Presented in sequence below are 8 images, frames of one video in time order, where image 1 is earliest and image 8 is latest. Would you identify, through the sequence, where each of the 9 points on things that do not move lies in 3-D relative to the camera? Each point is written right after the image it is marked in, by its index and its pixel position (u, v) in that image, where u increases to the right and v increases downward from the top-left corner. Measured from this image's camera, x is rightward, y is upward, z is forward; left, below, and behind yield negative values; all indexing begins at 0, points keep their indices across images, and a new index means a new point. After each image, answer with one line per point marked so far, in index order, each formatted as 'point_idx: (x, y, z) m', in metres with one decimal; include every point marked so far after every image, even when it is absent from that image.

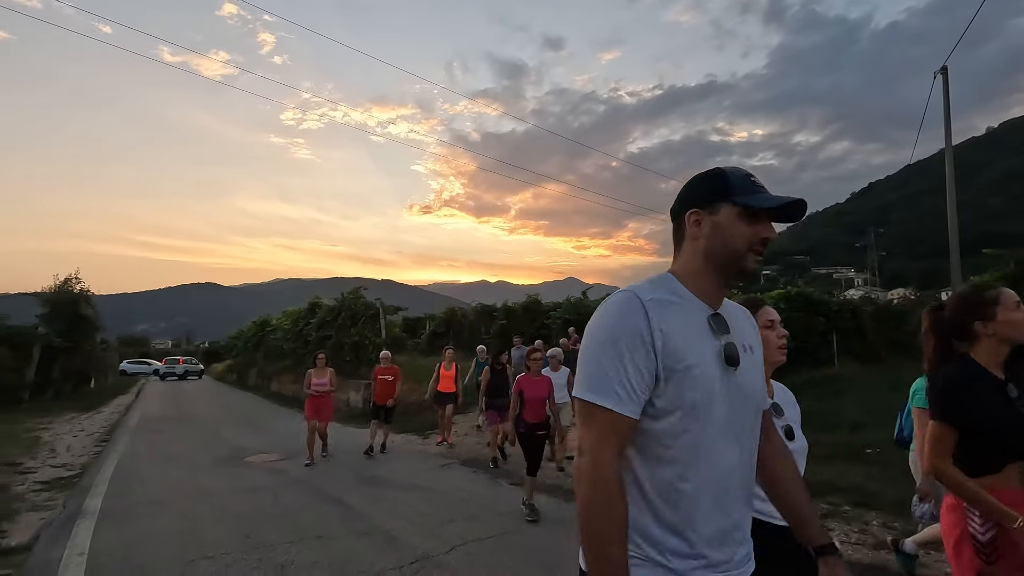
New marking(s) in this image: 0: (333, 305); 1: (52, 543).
0: (-5.4, -0.5, +19.8) m
1: (-3.6, -2.0, +5.2) m
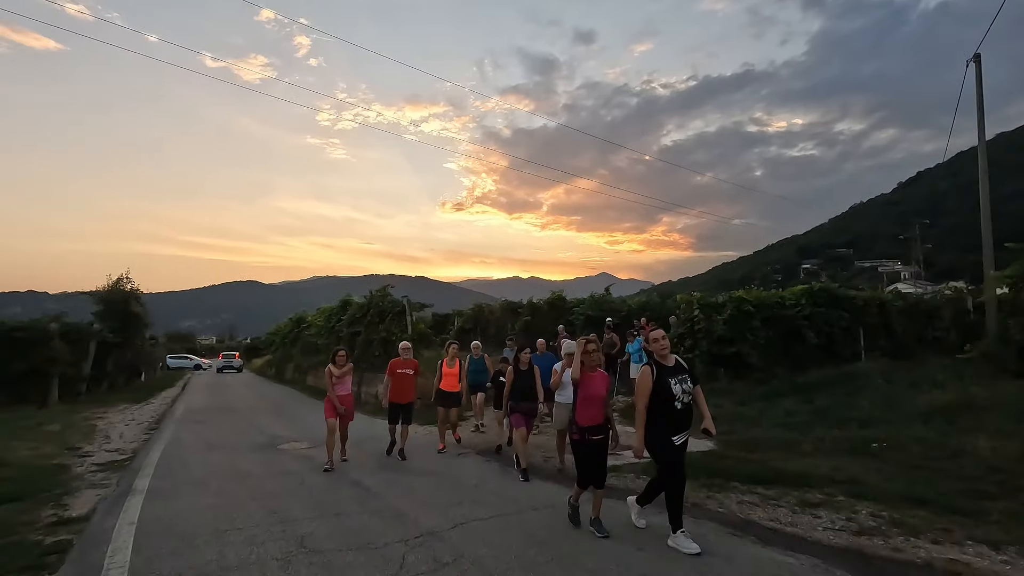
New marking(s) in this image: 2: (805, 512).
0: (-4.7, -0.4, +20.7) m
1: (-3.7, -2.0, +6.0) m
2: (+3.2, -2.5, +7.2) m
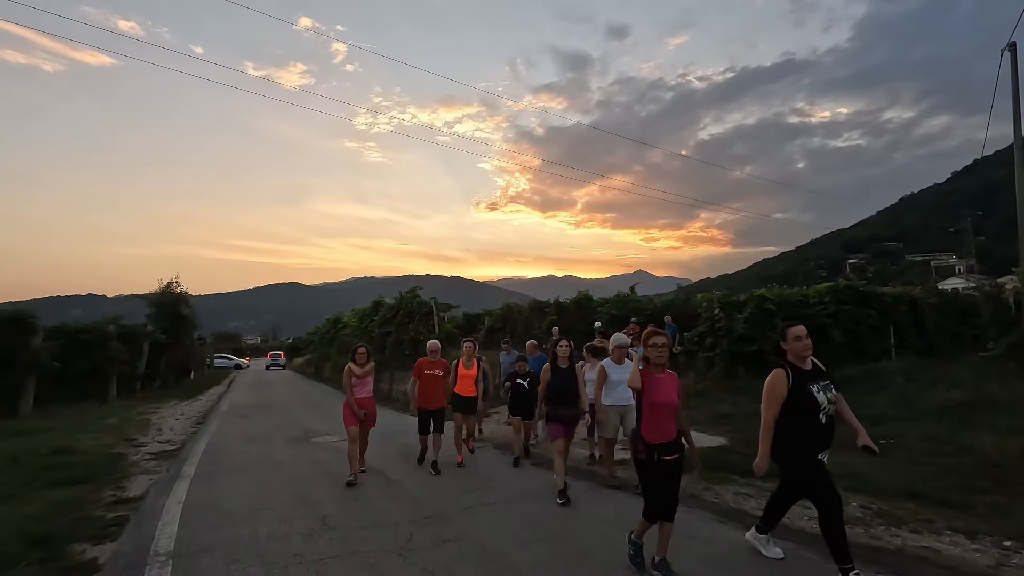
0: (-3.9, -0.5, +21.5) m
1: (-3.6, -2.1, +6.8) m
2: (+3.3, -2.5, +7.6) m
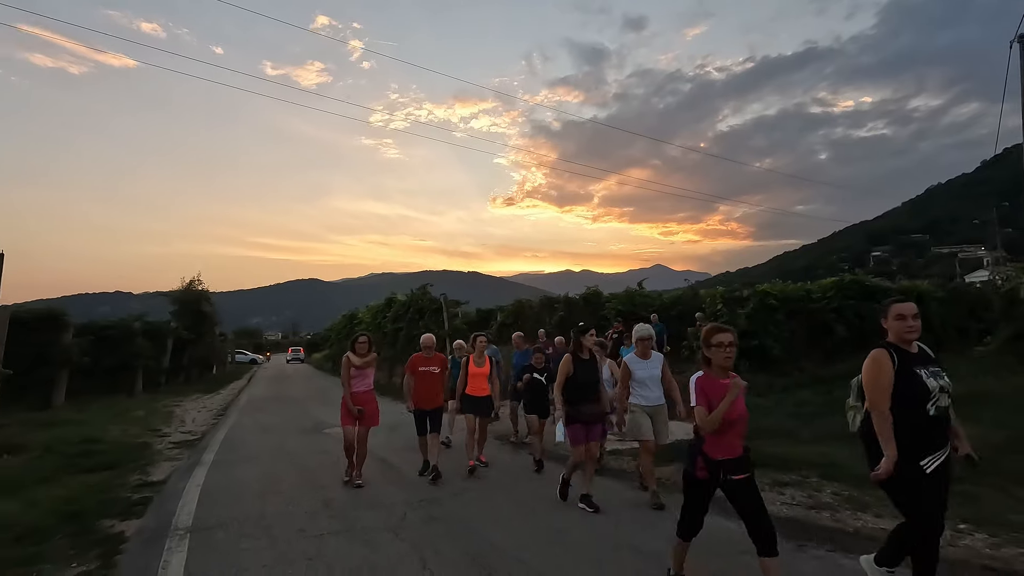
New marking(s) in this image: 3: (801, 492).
0: (-3.6, -0.4, +22.1) m
1: (-3.8, -2.1, +7.4) m
2: (+3.2, -2.5, +8.0) m
3: (+3.6, -2.5, +8.1) m
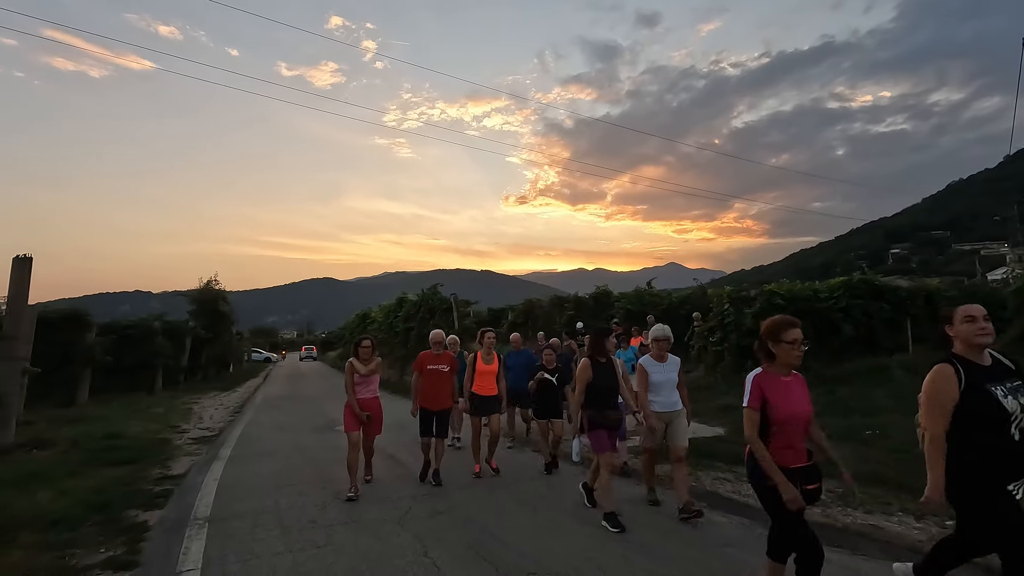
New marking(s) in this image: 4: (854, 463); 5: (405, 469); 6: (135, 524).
0: (-3.3, -0.4, +22.5) m
1: (-3.7, -2.2, +7.8) m
2: (+3.2, -2.5, +8.3) m
3: (+3.6, -2.5, +8.3) m
4: (+4.6, -2.3, +8.7) m
5: (-1.4, -2.4, +8.6) m
6: (-3.3, -2.0, +5.7) m
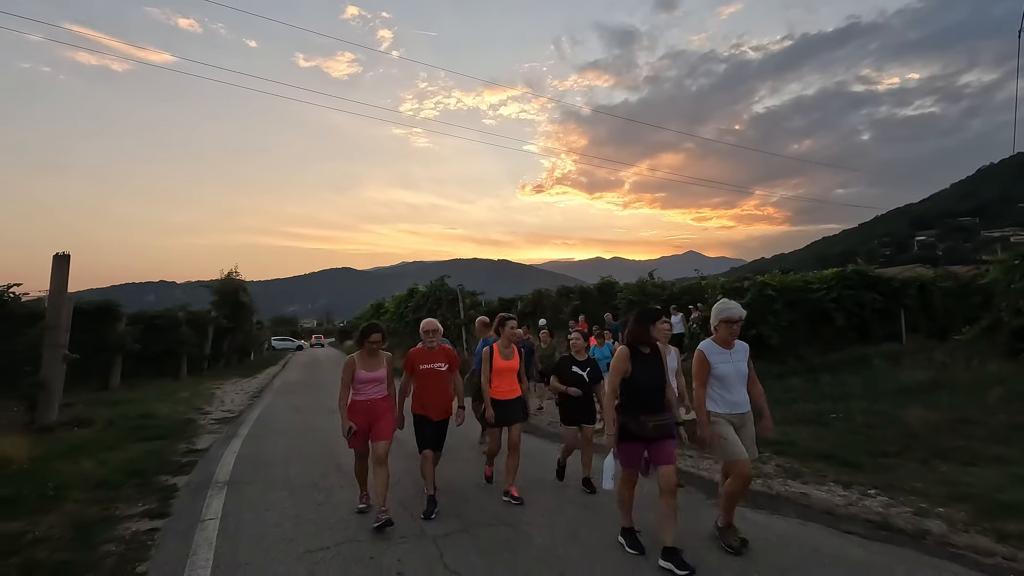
0: (-3.1, -0.1, +23.5) m
1: (-3.9, -2.1, +8.8) m
2: (+3.0, -2.4, +9.1) m
3: (+3.4, -2.5, +9.2) m
4: (+4.4, -2.3, +9.5) m
5: (-1.6, -2.3, +9.6) m
6: (-3.5, -2.0, +6.7) m
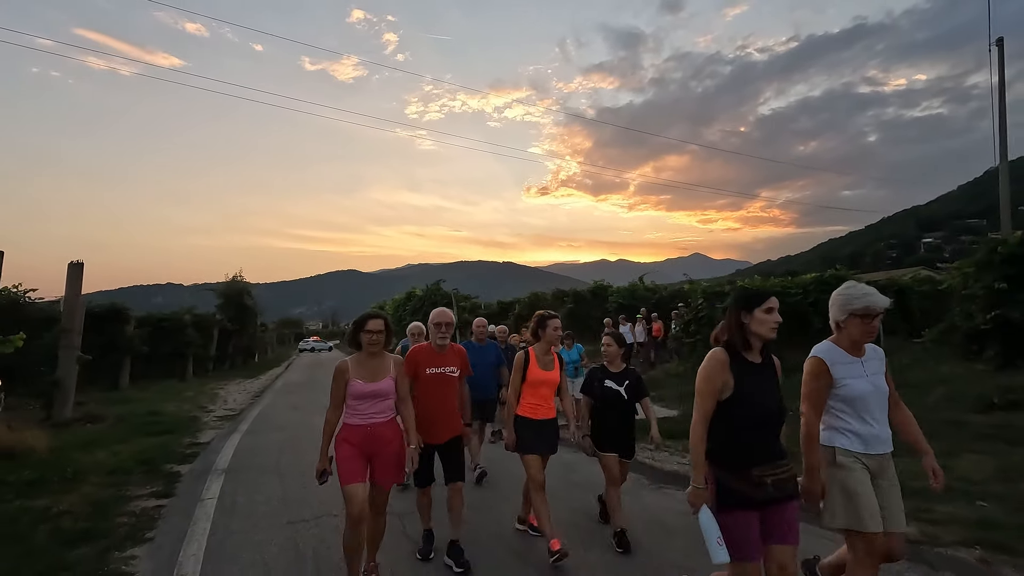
0: (-3.3, -0.3, +24.3) m
1: (-4.3, -2.2, +9.7) m
2: (+2.7, -2.5, +9.9) m
3: (+3.1, -2.6, +10.0) m
4: (+4.0, -2.4, +10.3) m
5: (-1.9, -2.4, +10.4) m
6: (-3.9, -2.1, +7.5) m
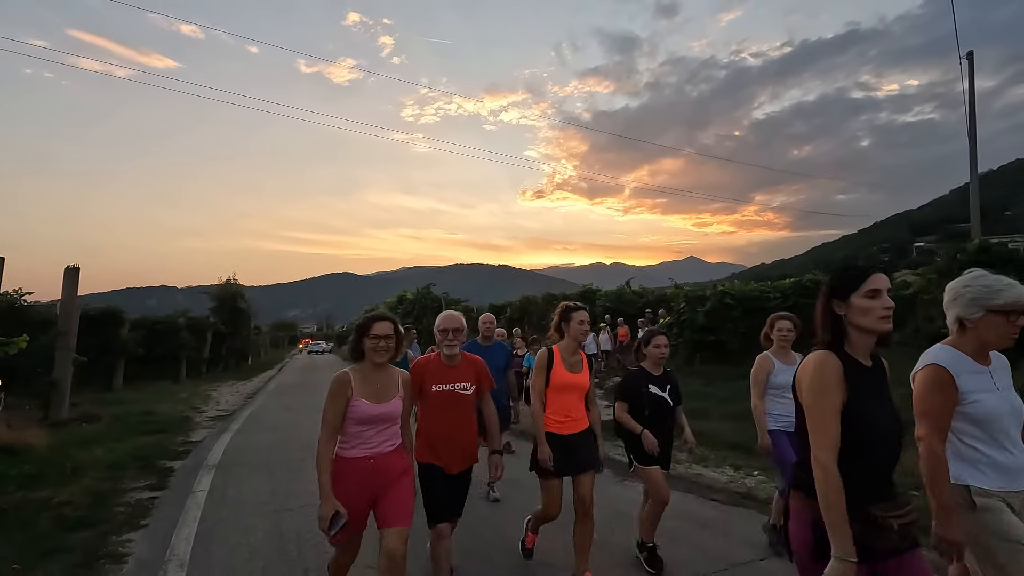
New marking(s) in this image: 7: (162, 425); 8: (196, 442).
0: (-3.7, -0.4, +24.7) m
1: (-4.6, -2.3, +10.1) m
2: (+2.4, -2.6, +10.4) m
3: (+2.8, -2.6, +10.4) m
4: (+3.7, -2.5, +10.8) m
5: (-2.3, -2.5, +10.8) m
6: (-4.2, -2.2, +7.9) m
7: (-6.1, -2.4, +11.4) m
8: (-4.7, -2.3, +9.9) m
